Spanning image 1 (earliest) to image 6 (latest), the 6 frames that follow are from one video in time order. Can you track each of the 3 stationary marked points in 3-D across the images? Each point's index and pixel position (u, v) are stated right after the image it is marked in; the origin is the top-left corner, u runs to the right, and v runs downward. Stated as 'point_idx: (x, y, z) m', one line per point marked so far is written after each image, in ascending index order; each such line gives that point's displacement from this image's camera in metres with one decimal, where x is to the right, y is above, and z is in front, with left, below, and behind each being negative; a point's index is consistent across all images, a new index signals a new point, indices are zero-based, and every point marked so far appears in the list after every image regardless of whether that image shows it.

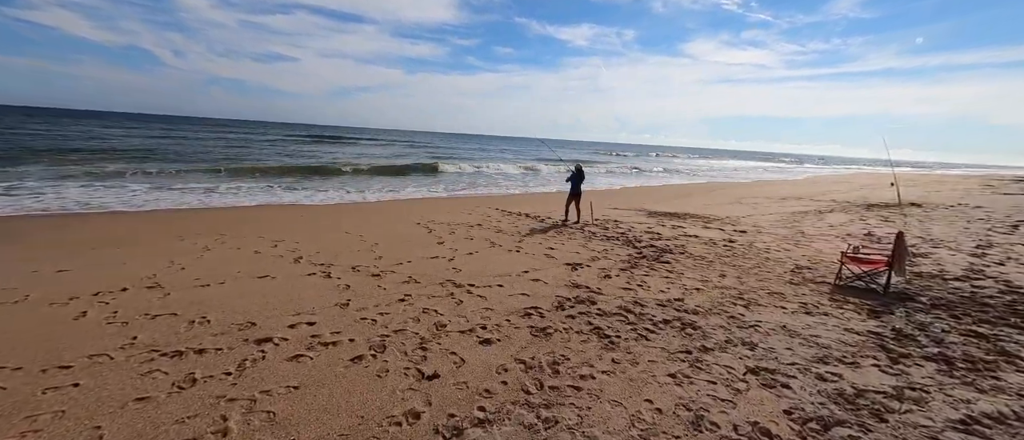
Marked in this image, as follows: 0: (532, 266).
0: (+0.3, -0.6, +5.8) m
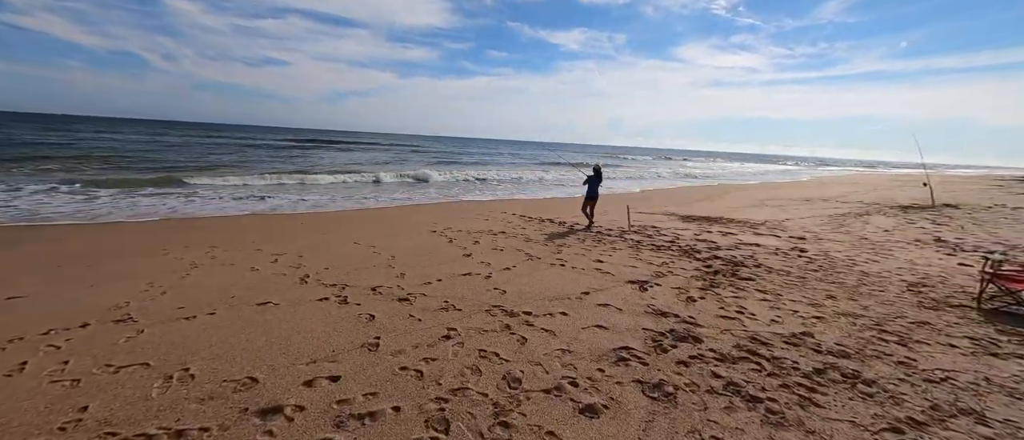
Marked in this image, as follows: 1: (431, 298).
0: (+0.9, -0.7, +4.8) m
1: (-0.8, -0.8, +4.4) m
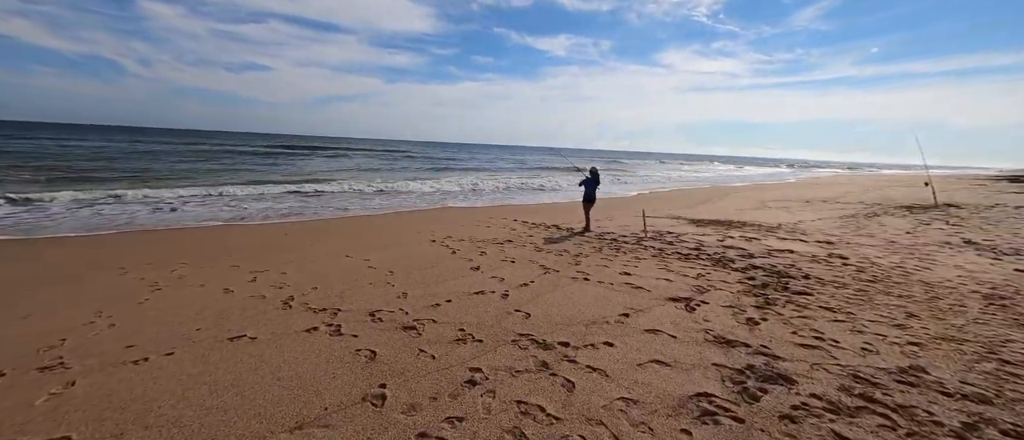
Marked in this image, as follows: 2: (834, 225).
0: (+1.1, -0.8, +4.1) m
1: (-0.6, -0.9, +3.7) m
2: (+7.9, -0.1, +10.8) m
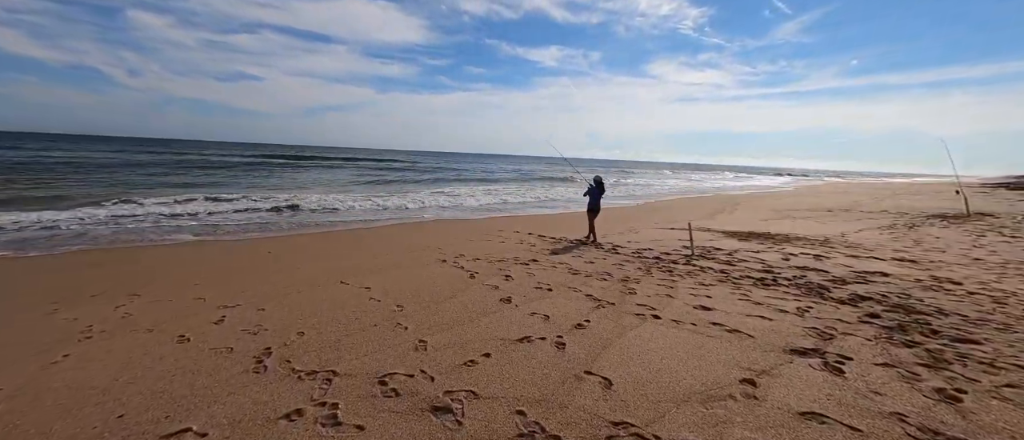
0: (+1.5, -0.9, +2.9) m
1: (-0.1, -1.0, +2.5) m
2: (+8.2, -0.4, +9.8) m
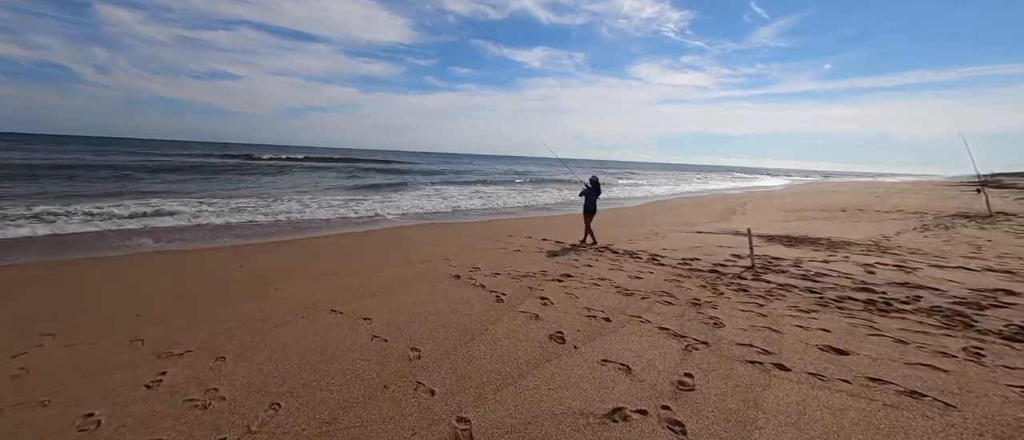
0: (+2.0, -1.0, +1.8) m
1: (+0.4, -1.1, +1.3) m
2: (+8.5, -0.4, +8.8) m
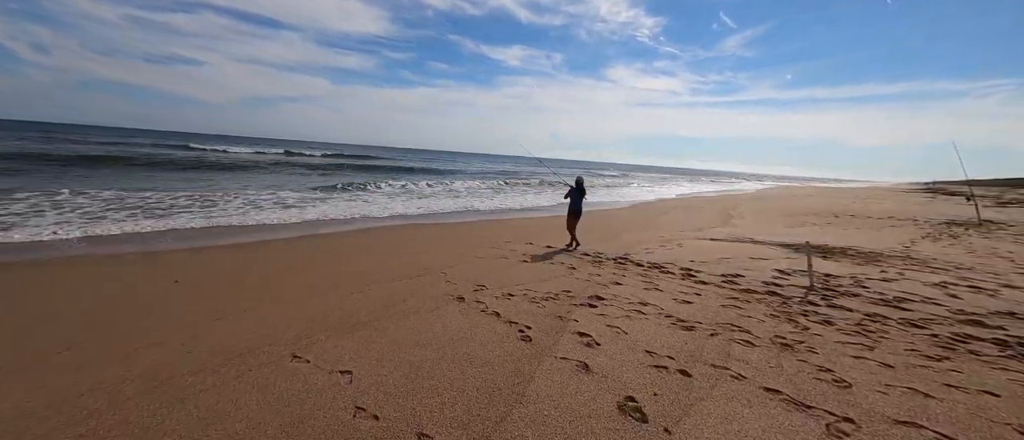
0: (+2.4, -1.1, +0.8) m
1: (+0.8, -1.2, +0.2) m
2: (+8.4, -0.6, +8.2) m
